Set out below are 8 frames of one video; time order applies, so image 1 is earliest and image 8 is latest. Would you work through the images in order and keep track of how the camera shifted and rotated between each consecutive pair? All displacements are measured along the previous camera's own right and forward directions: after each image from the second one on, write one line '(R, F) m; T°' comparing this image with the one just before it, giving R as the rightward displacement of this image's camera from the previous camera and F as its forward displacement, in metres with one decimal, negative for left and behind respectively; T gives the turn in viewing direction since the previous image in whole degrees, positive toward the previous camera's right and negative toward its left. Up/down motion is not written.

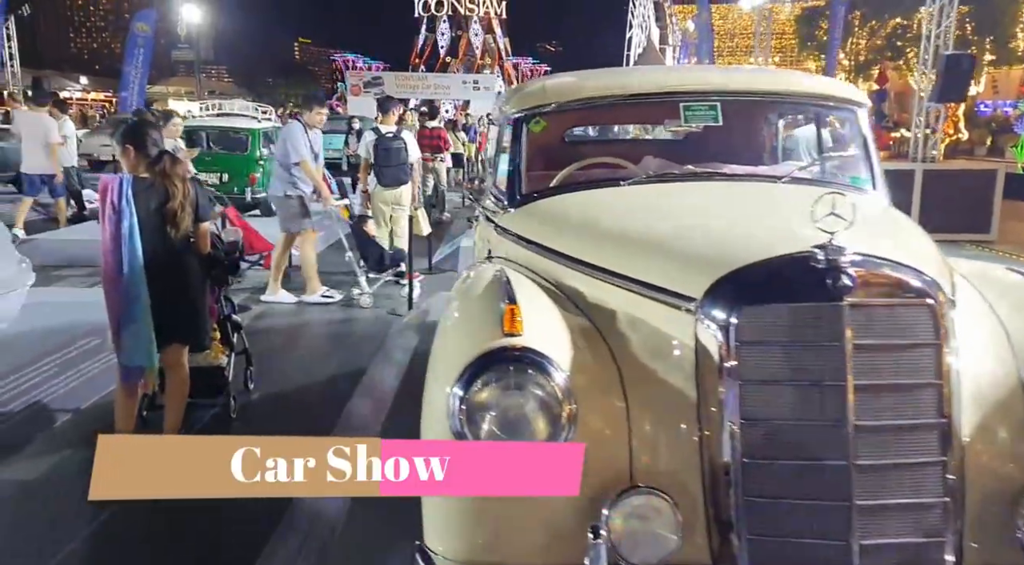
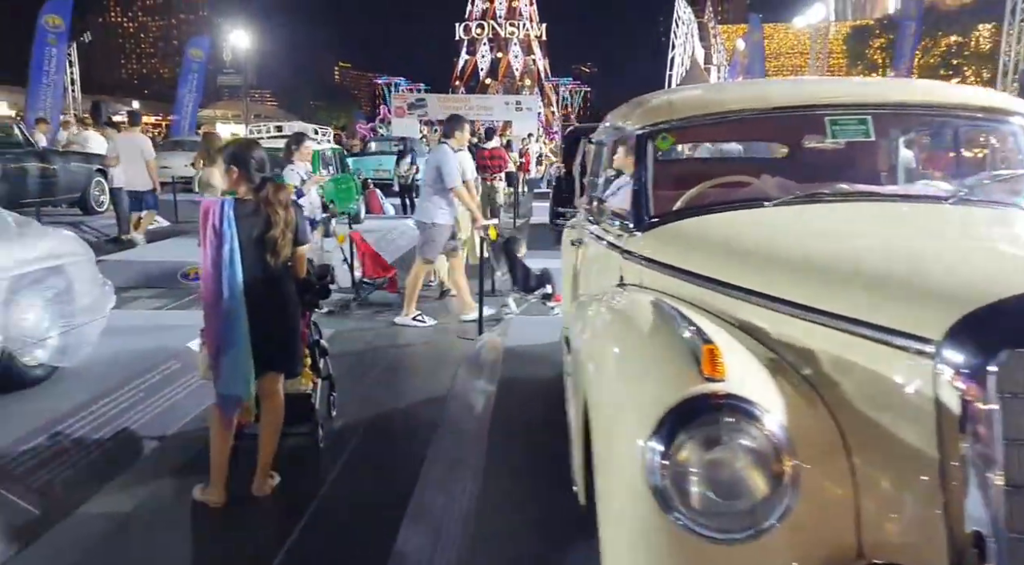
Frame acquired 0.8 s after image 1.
(-0.4, +0.2) m; -3°
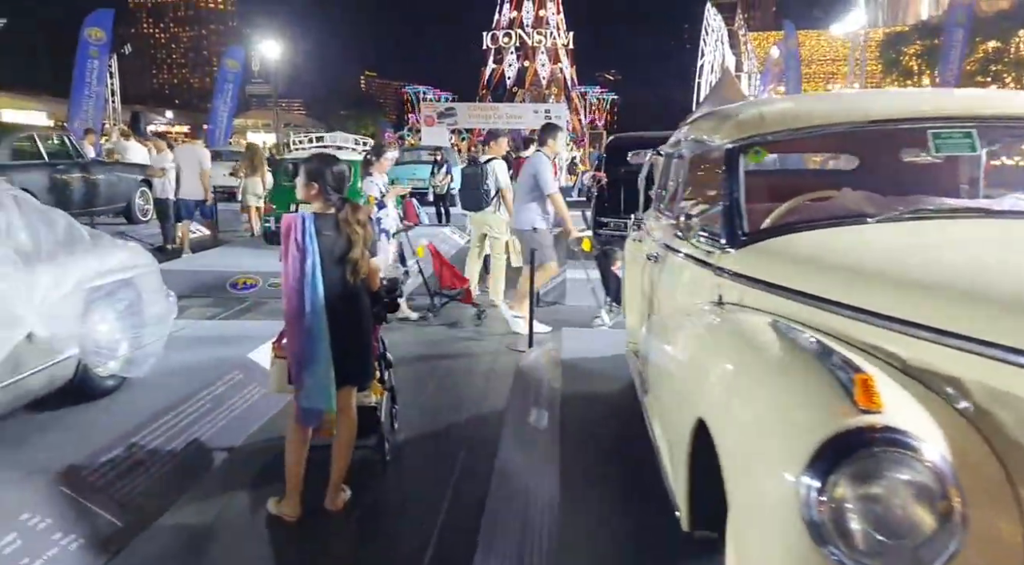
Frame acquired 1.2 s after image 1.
(-0.3, 0.0) m; -2°
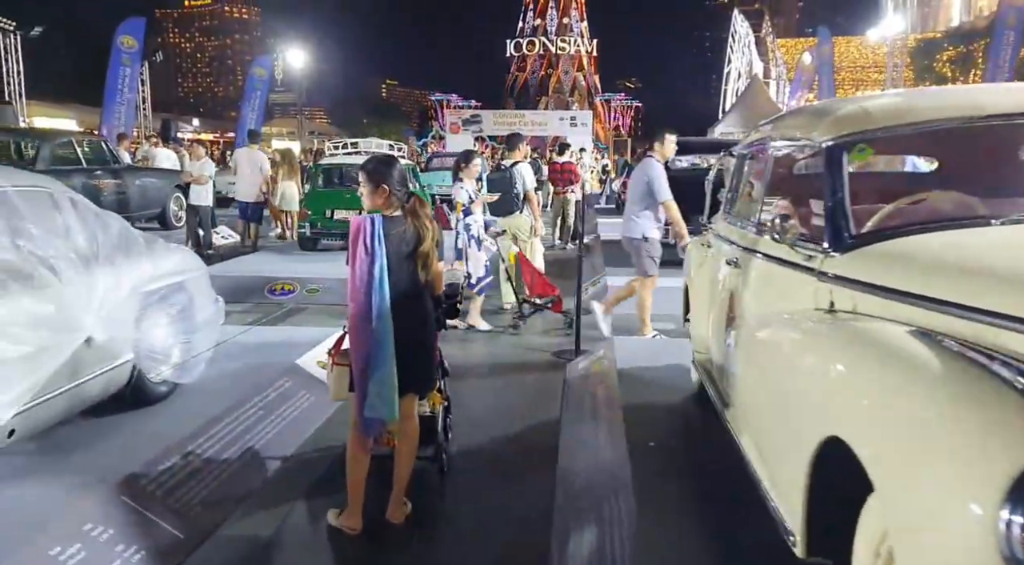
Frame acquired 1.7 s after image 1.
(-0.3, +0.1) m; -1°
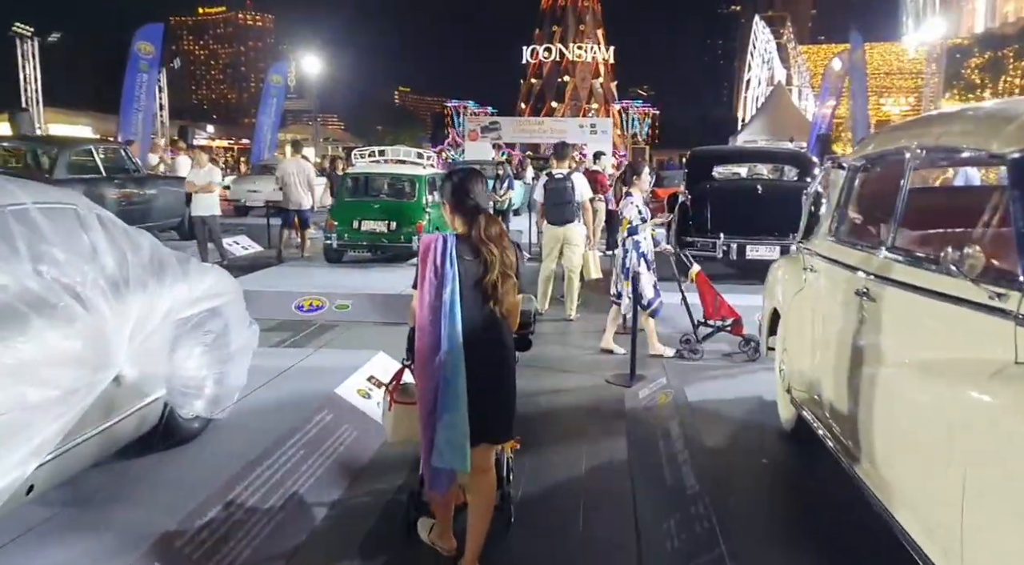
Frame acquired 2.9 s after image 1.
(-0.4, +0.5) m; -1°
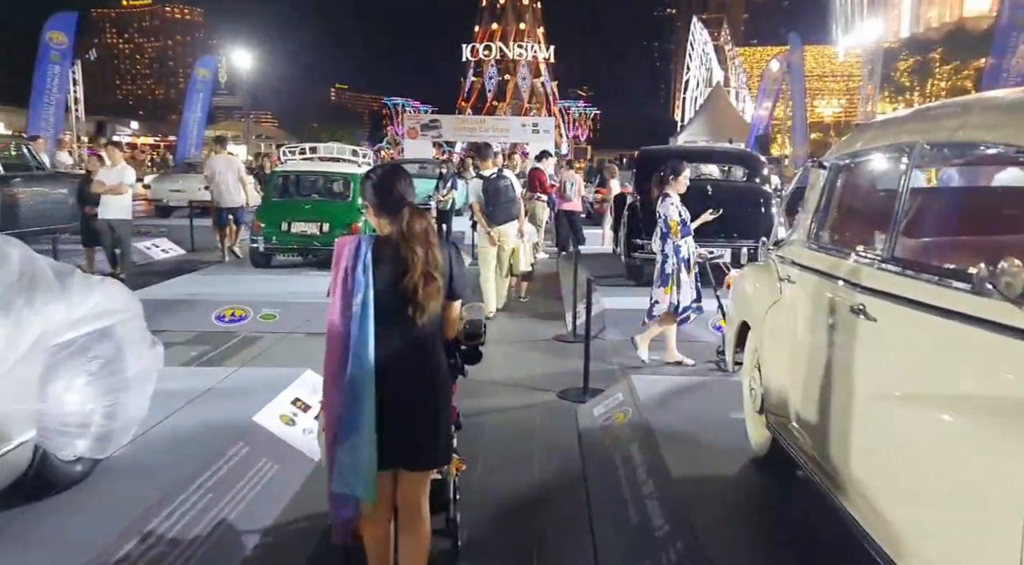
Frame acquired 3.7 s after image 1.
(0.0, +0.5) m; +5°
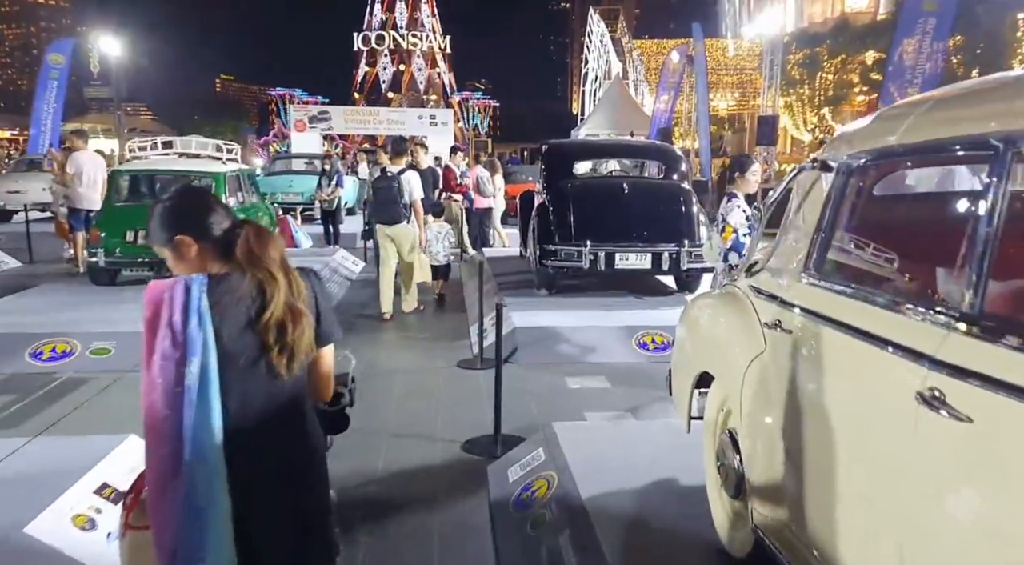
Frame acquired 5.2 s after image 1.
(+0.1, +1.1) m; +8°
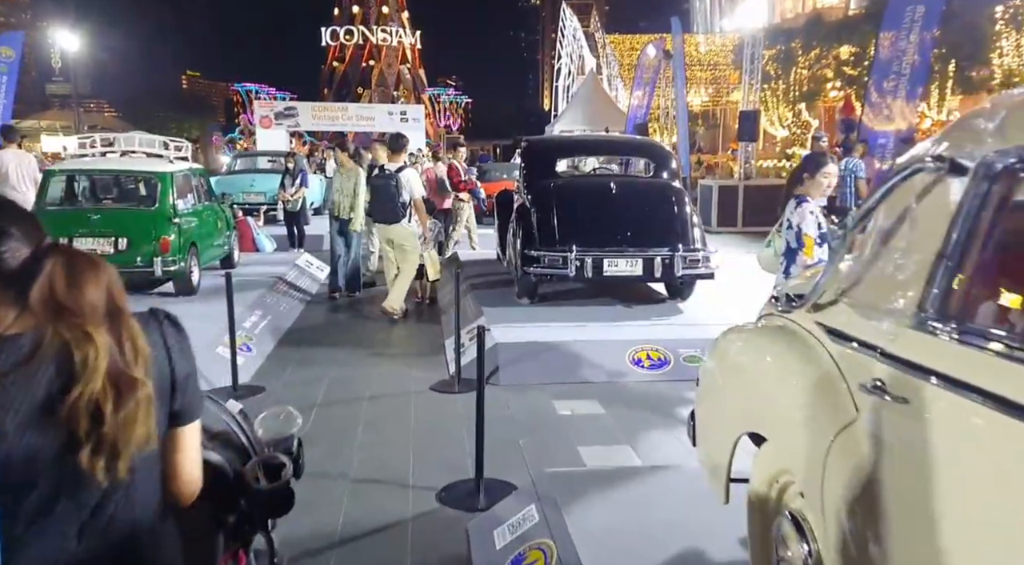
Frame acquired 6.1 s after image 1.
(-0.1, +0.7) m; +2°
